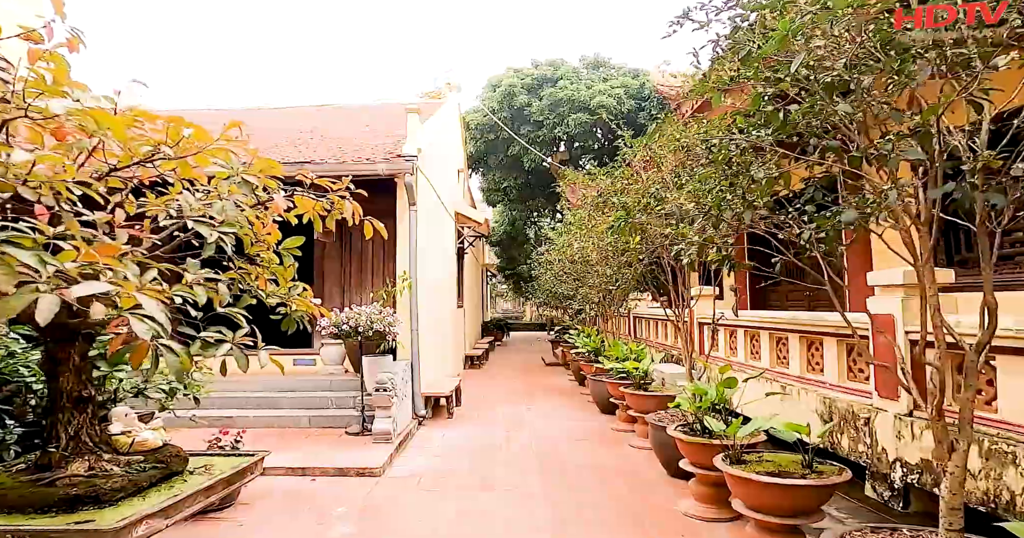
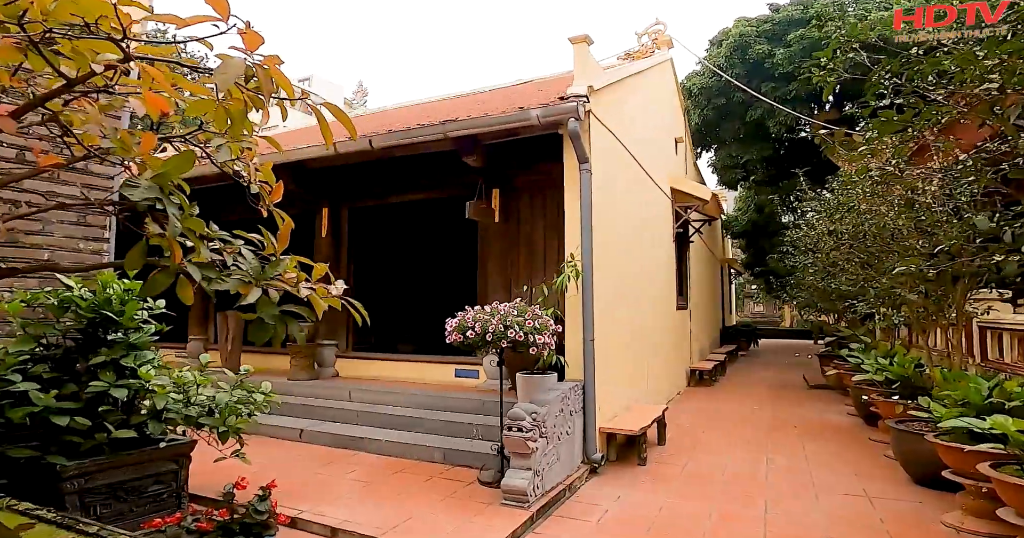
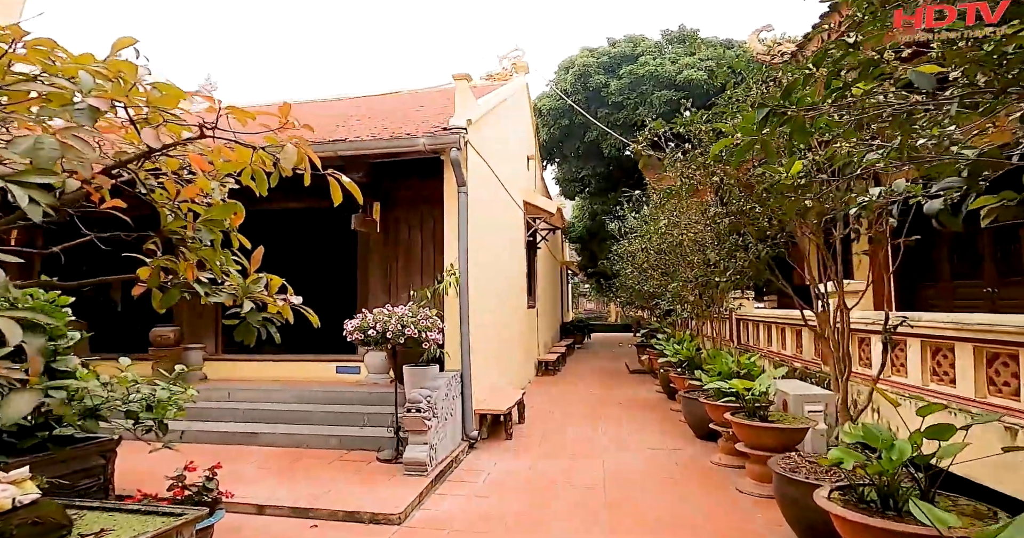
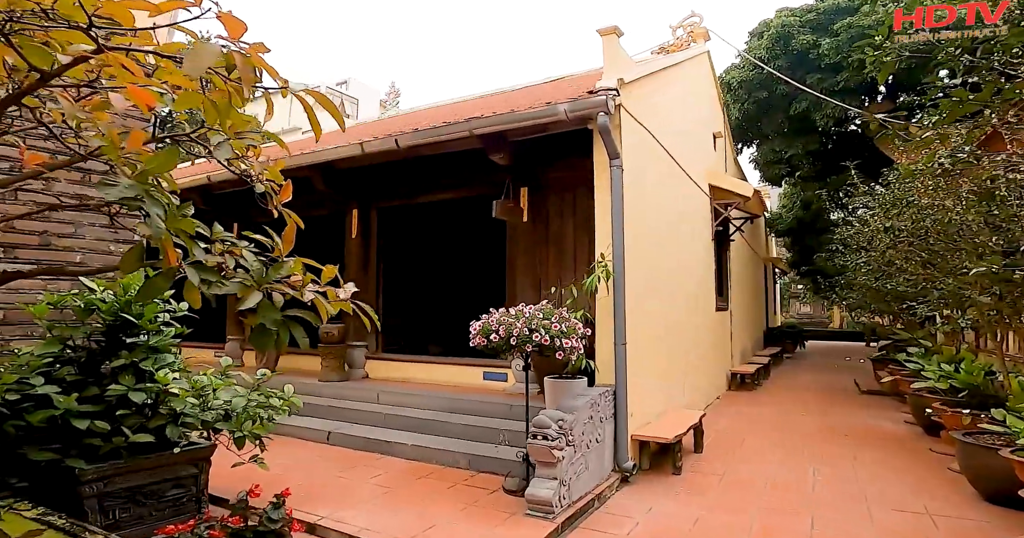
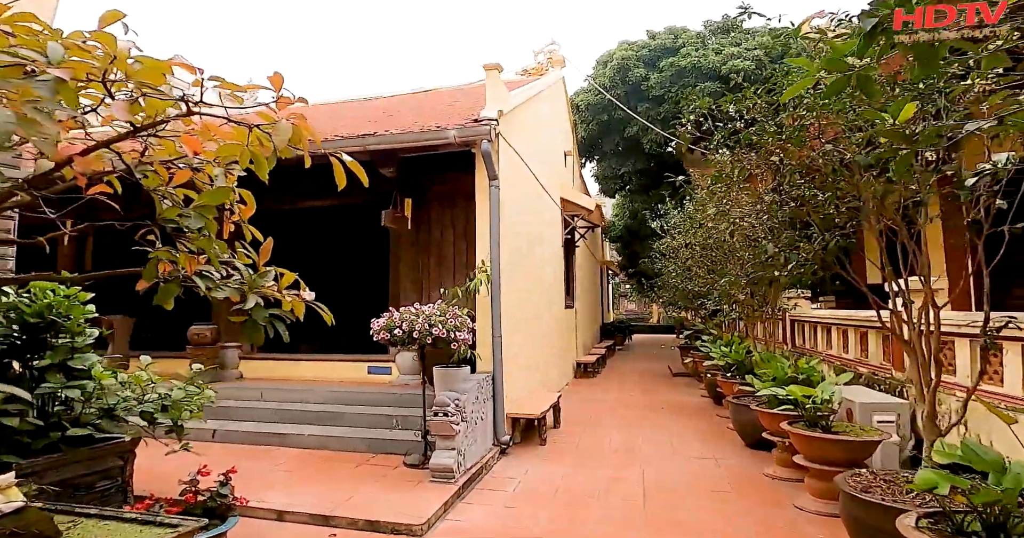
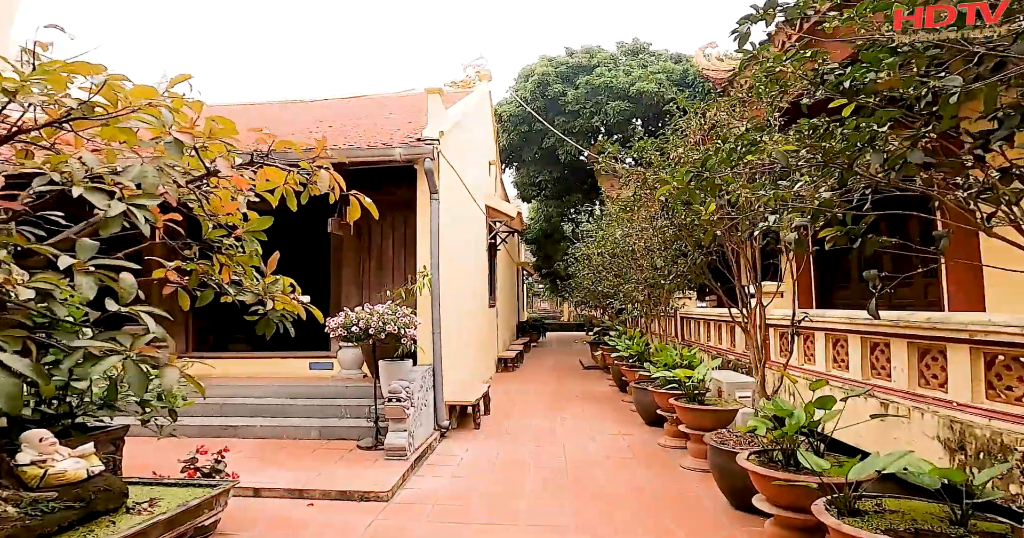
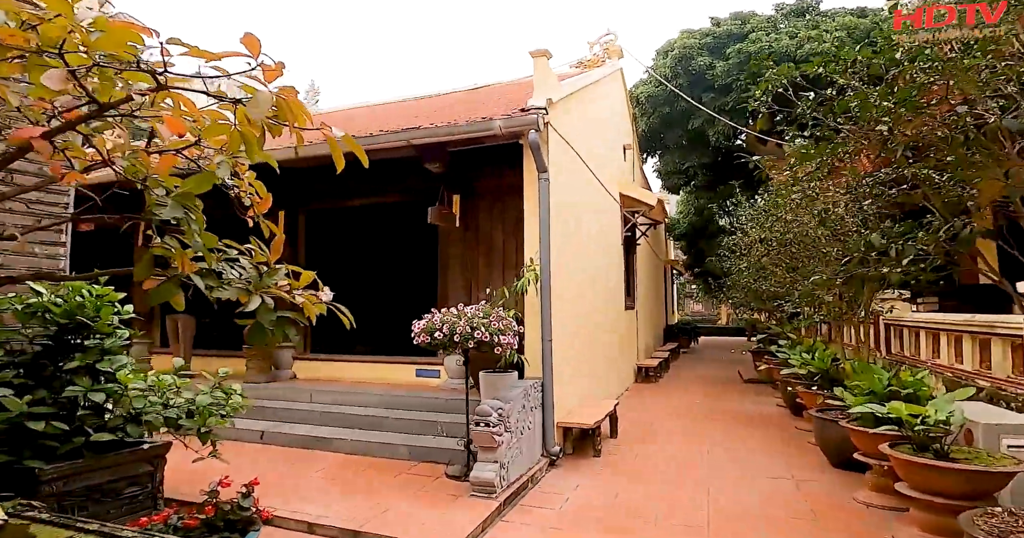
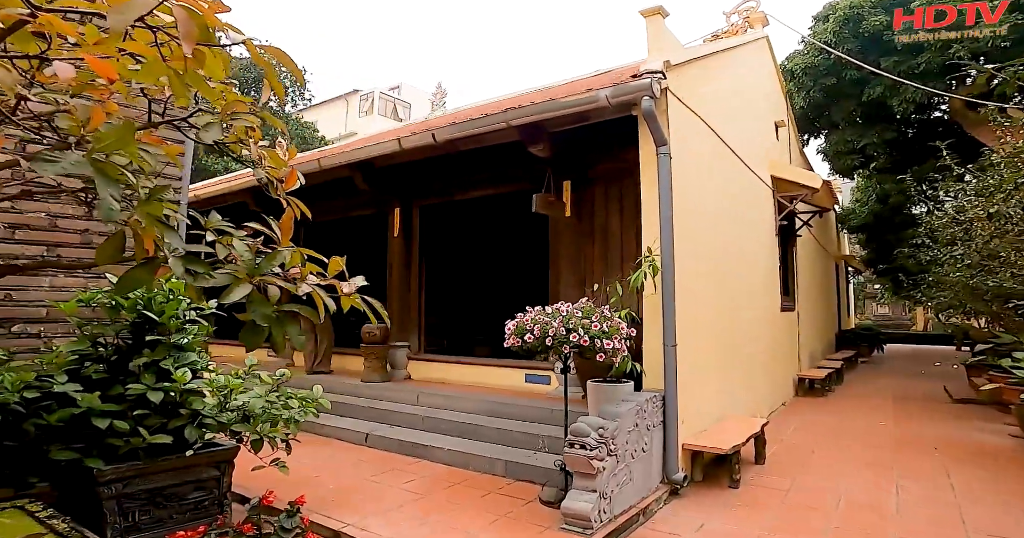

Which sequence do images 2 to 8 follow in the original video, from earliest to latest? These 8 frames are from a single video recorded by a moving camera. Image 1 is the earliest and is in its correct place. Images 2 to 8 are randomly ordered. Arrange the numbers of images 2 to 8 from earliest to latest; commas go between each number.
6, 3, 5, 7, 2, 4, 8
